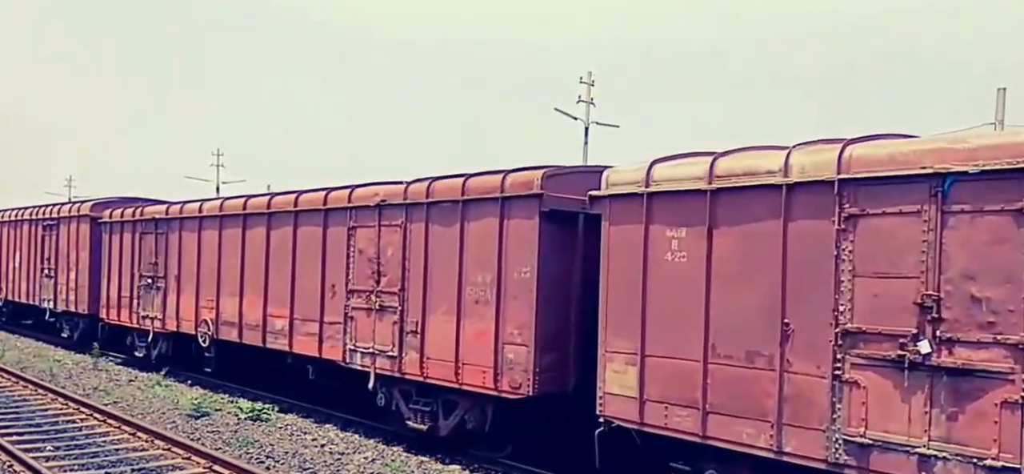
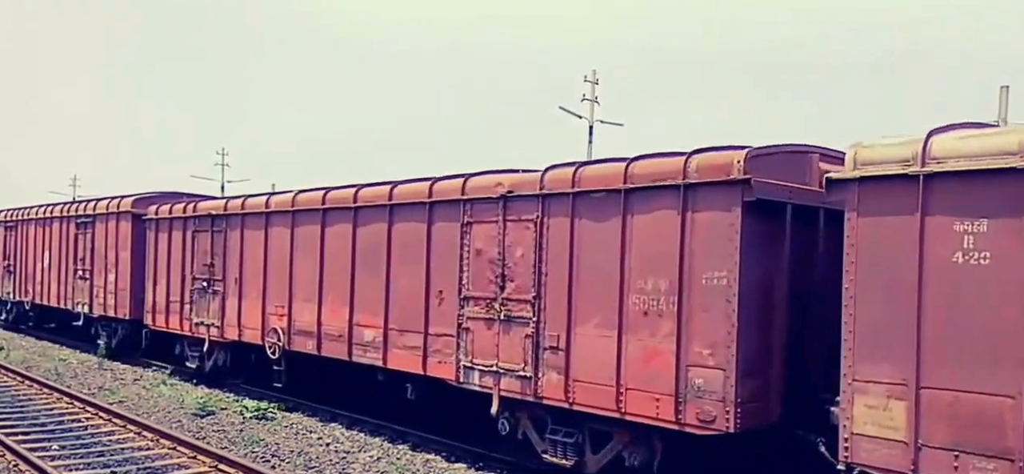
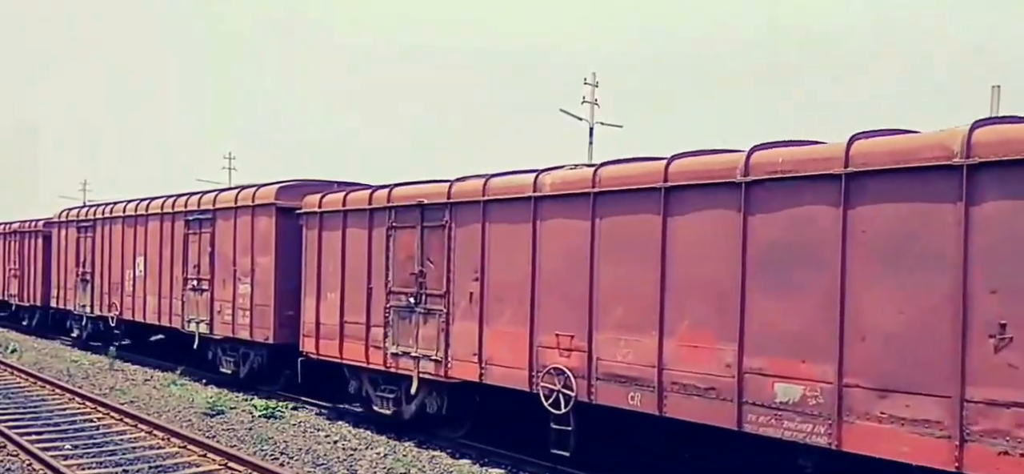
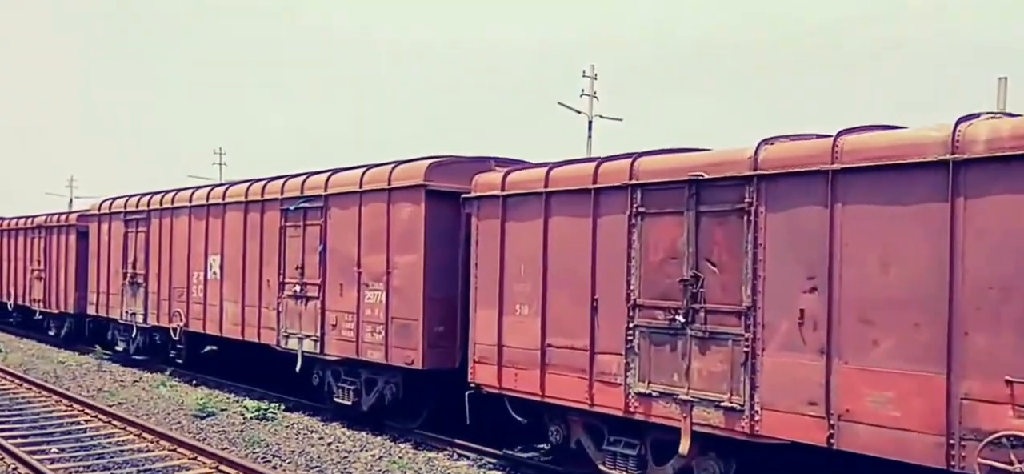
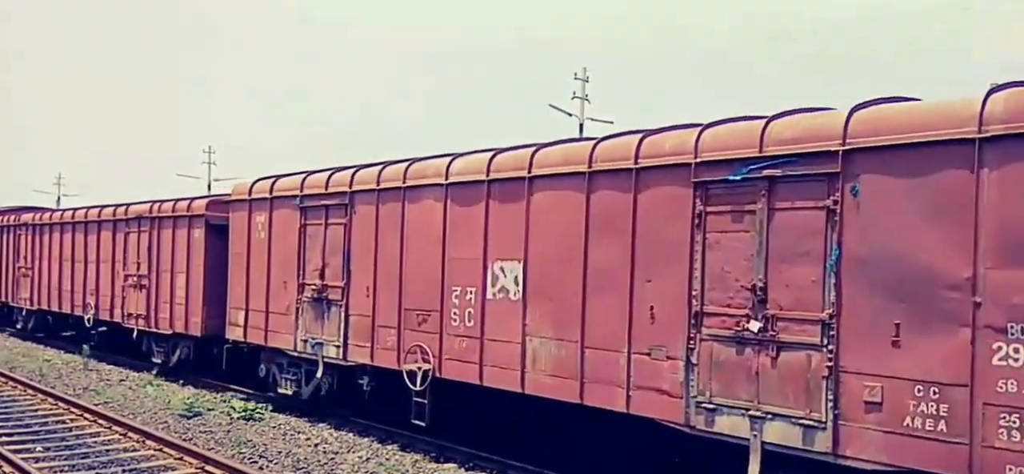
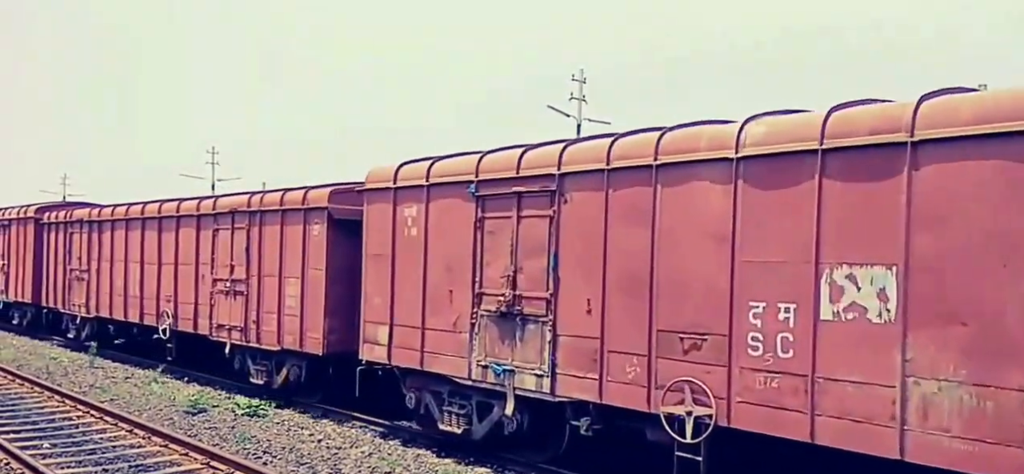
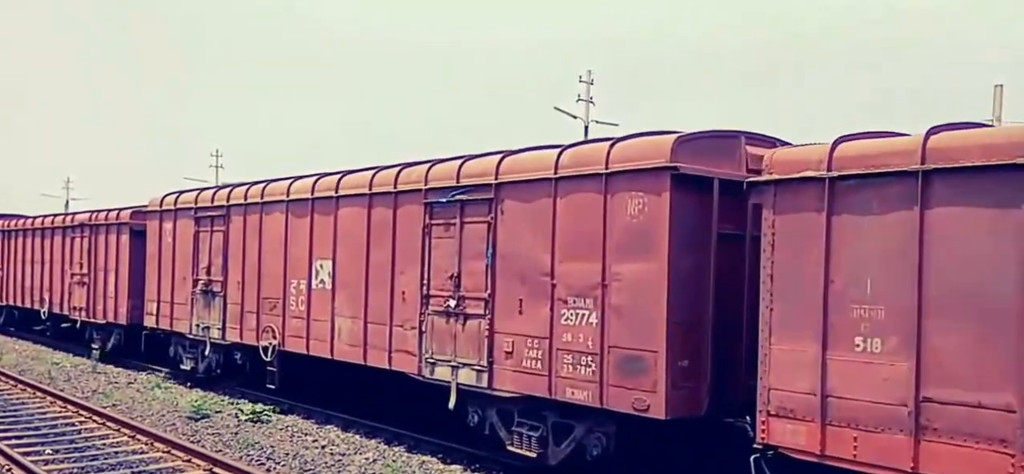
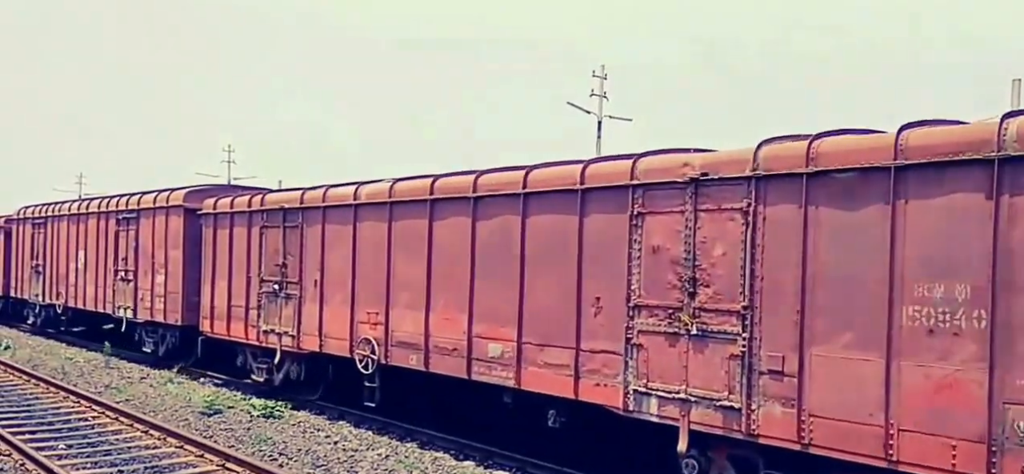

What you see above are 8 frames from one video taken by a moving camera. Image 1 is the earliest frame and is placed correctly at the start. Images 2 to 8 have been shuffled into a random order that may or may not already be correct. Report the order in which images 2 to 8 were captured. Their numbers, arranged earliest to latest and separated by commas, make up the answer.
2, 8, 3, 4, 7, 5, 6
